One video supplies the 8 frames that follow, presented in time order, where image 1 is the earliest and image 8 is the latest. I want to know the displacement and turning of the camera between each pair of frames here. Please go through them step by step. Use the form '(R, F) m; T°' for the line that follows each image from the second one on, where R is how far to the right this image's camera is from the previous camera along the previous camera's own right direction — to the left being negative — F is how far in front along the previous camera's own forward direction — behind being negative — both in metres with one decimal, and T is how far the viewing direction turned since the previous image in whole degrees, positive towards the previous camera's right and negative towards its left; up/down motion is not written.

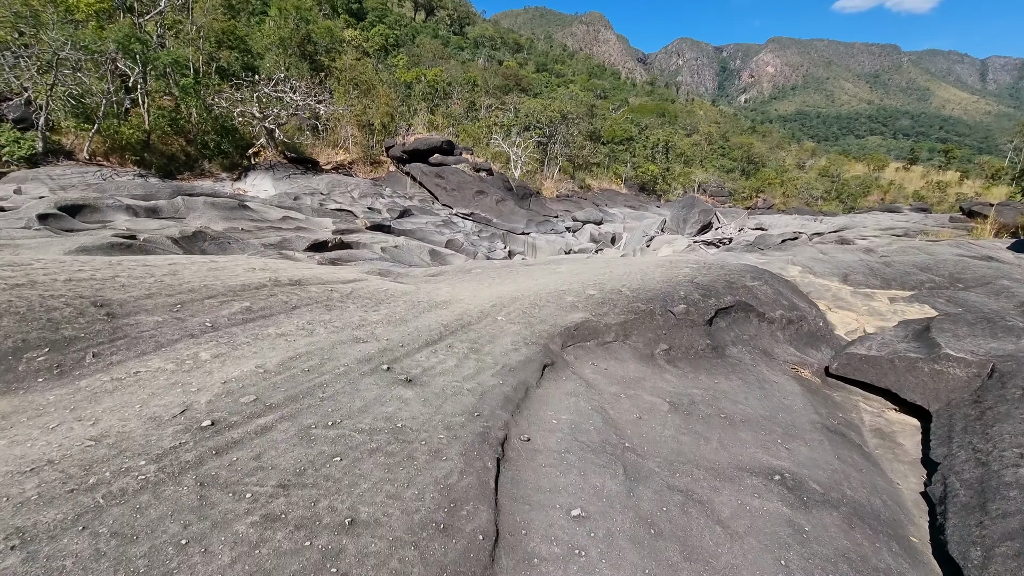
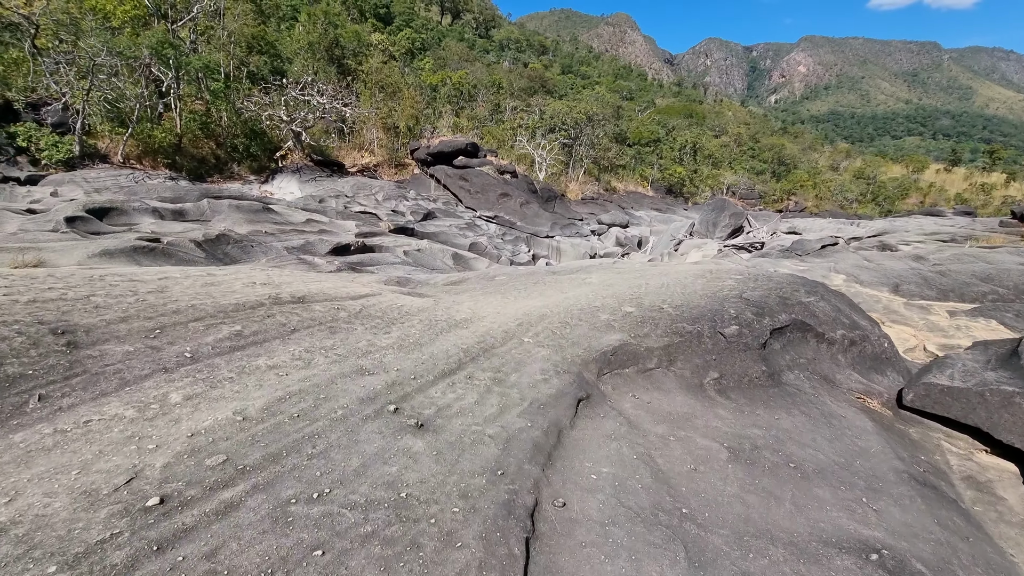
(0.0, +0.3) m; -3°
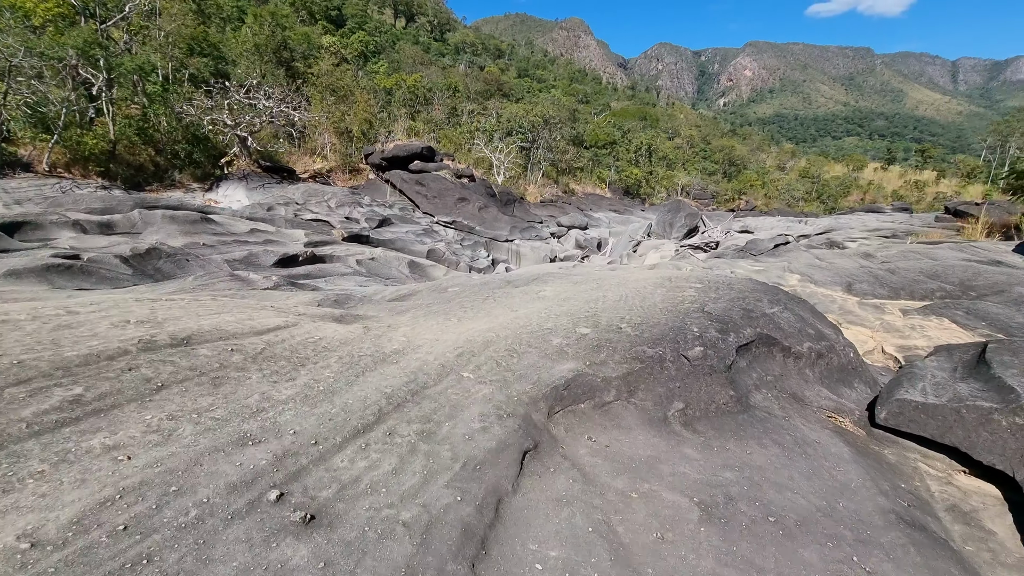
(+0.1, +0.3) m; +4°
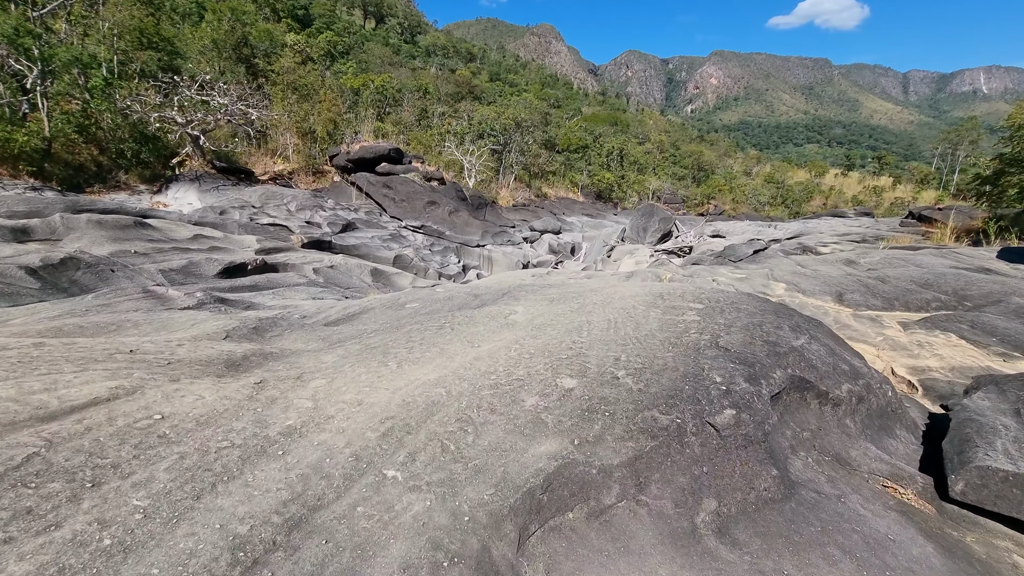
(+0.1, +0.8) m; +3°
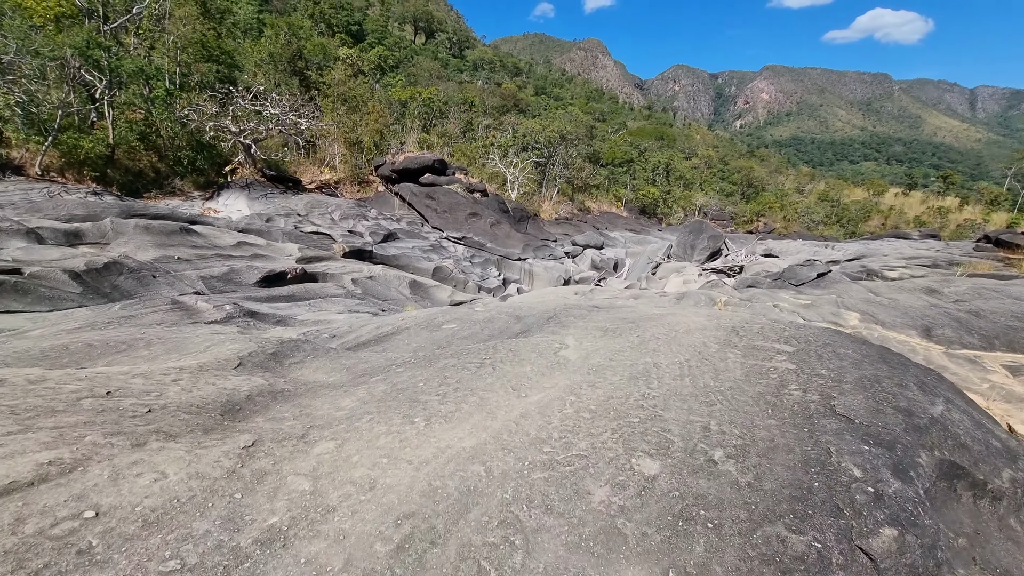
(-0.1, +0.5) m; -4°
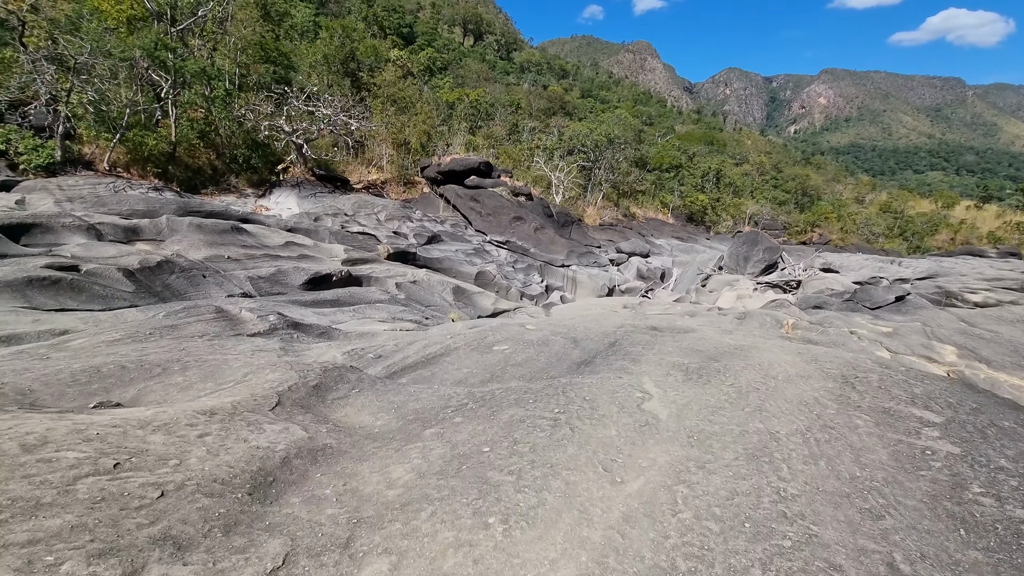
(-0.2, +0.4) m; -4°
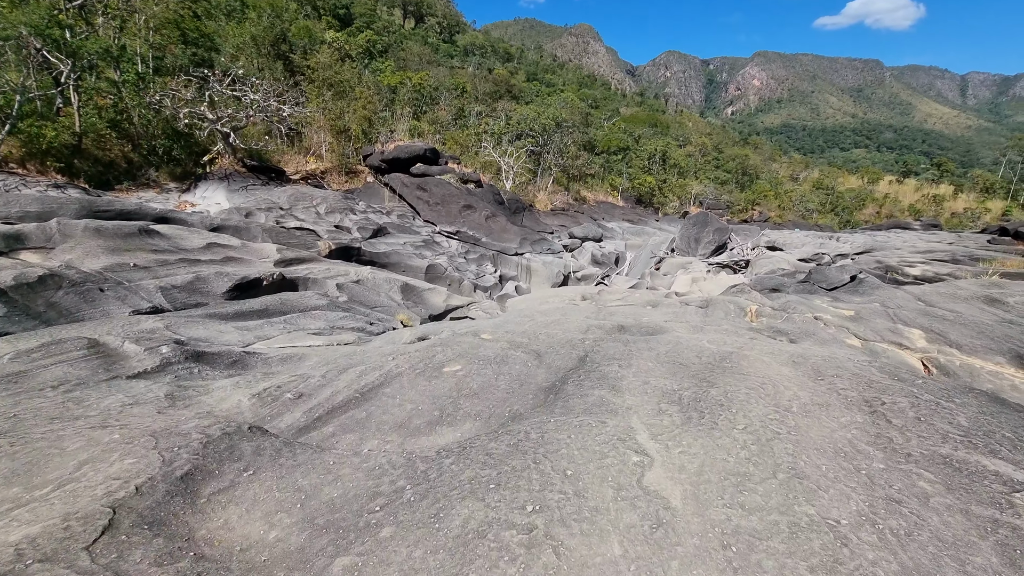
(0.0, +0.8) m; +5°
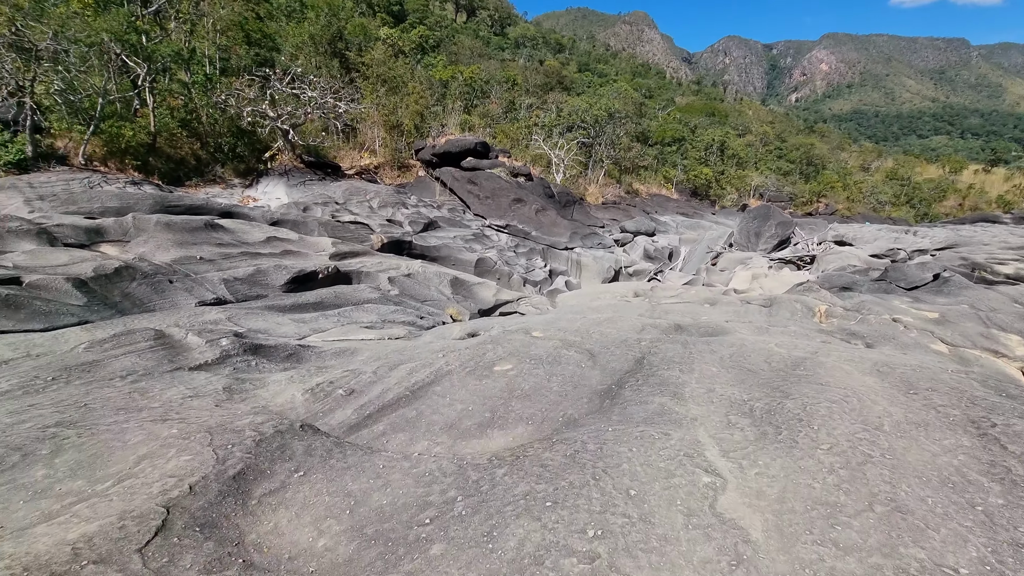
(0.0, +0.1) m; -6°
